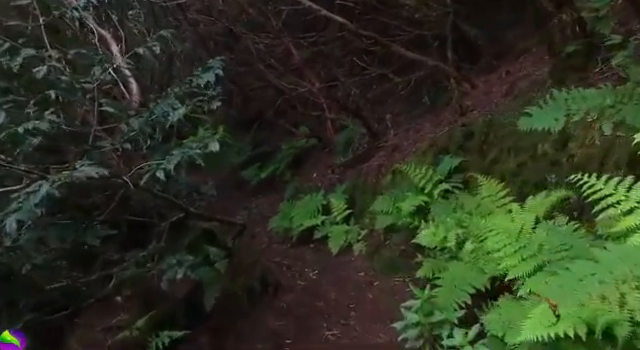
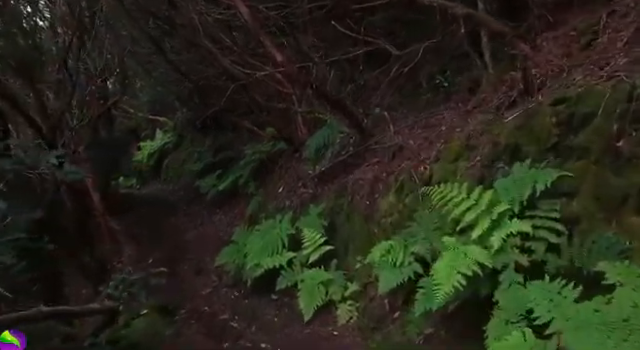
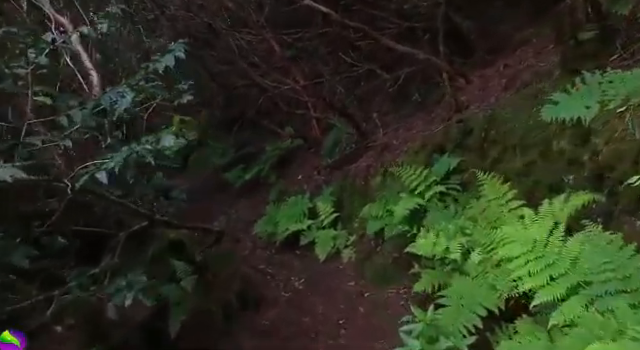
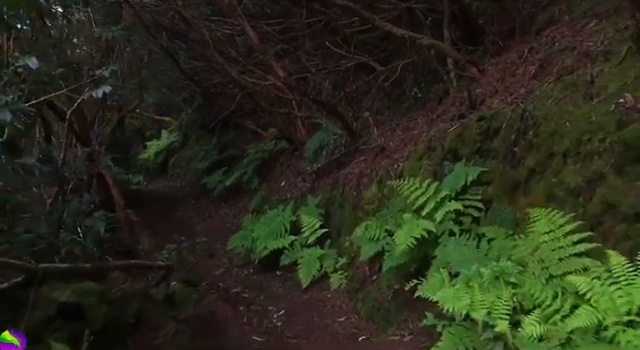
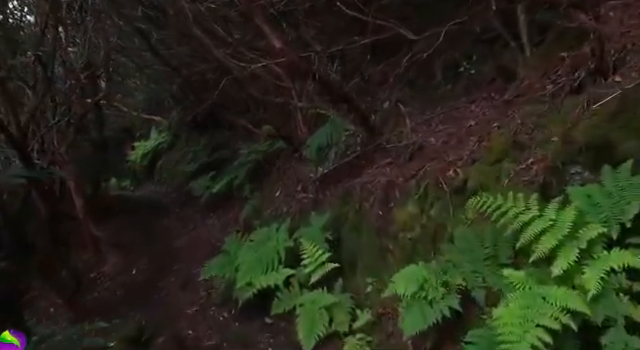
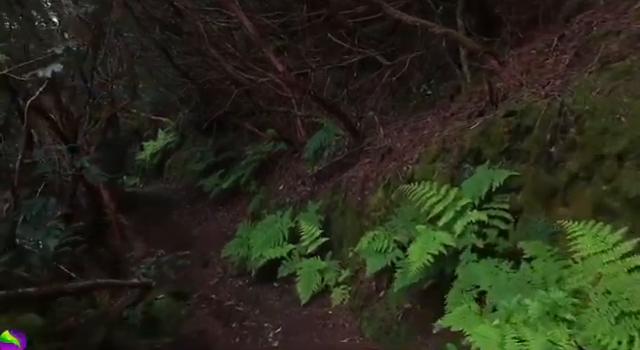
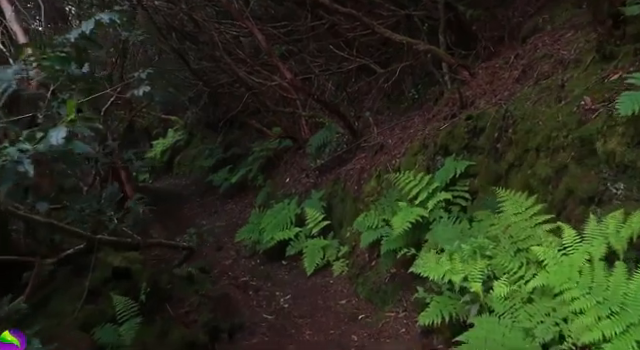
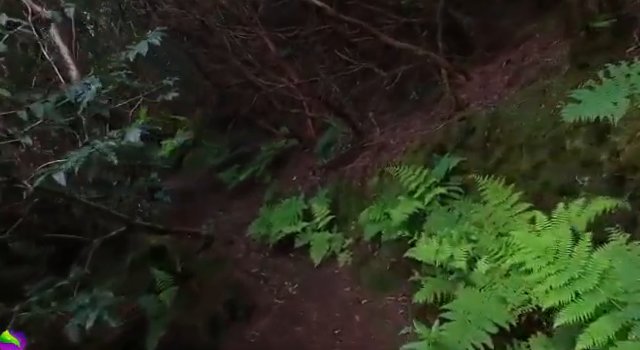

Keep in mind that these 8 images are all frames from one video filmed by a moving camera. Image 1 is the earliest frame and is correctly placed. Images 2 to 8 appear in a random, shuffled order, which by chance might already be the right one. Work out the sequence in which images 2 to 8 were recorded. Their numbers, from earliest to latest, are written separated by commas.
3, 8, 7, 4, 6, 2, 5
